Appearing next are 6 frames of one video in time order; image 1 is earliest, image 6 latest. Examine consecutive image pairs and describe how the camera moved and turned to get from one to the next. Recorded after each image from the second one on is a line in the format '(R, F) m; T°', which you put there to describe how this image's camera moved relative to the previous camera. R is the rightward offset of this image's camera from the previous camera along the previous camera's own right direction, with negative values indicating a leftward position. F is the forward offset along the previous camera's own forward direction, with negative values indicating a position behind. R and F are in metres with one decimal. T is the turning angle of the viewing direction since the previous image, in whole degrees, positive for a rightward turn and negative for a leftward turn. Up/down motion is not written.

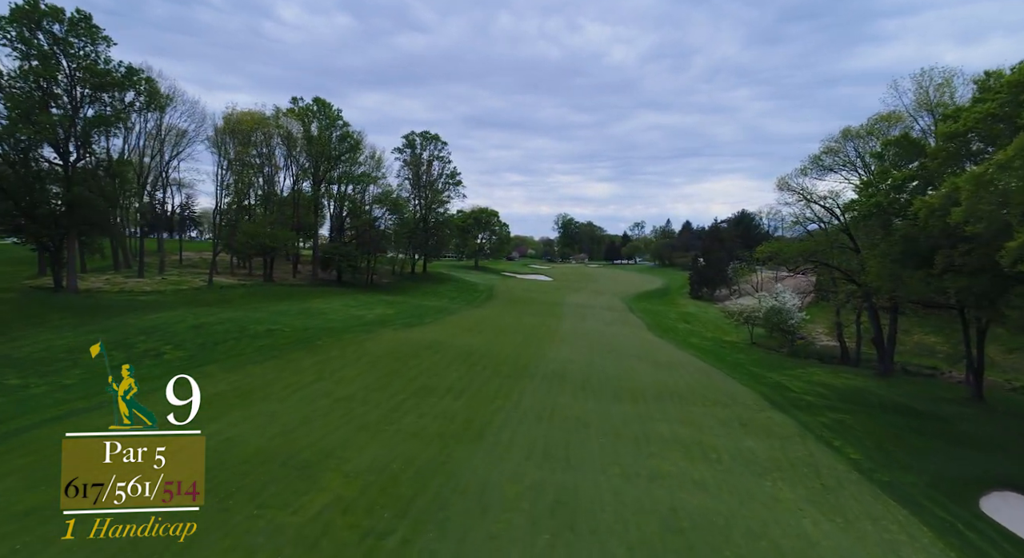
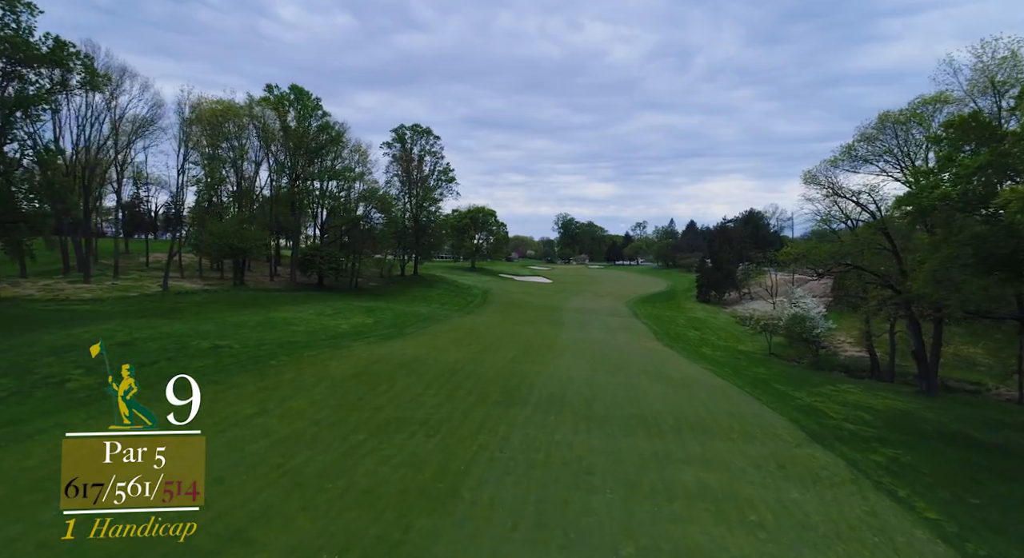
(+0.3, +2.8) m; 0°
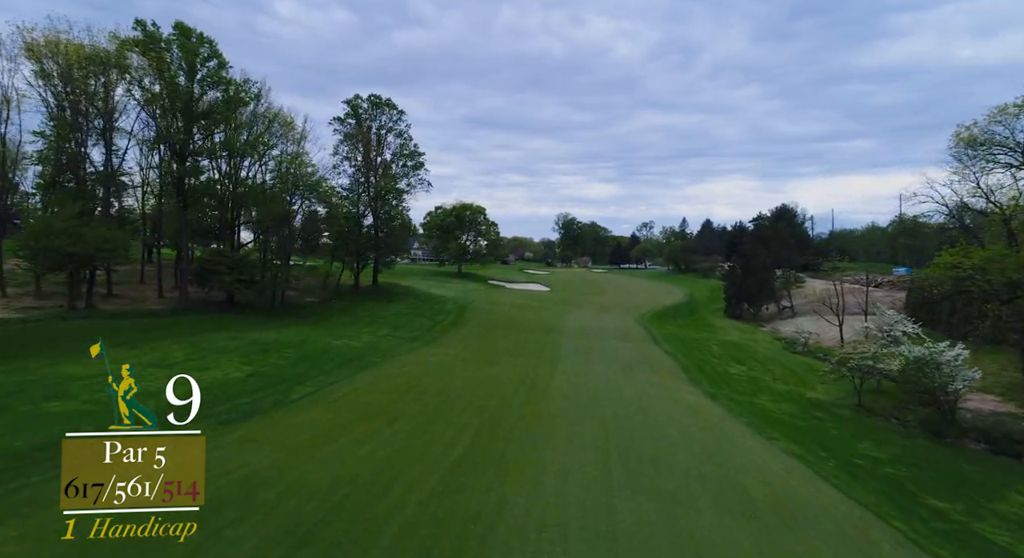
(+1.1, +9.1) m; 0°
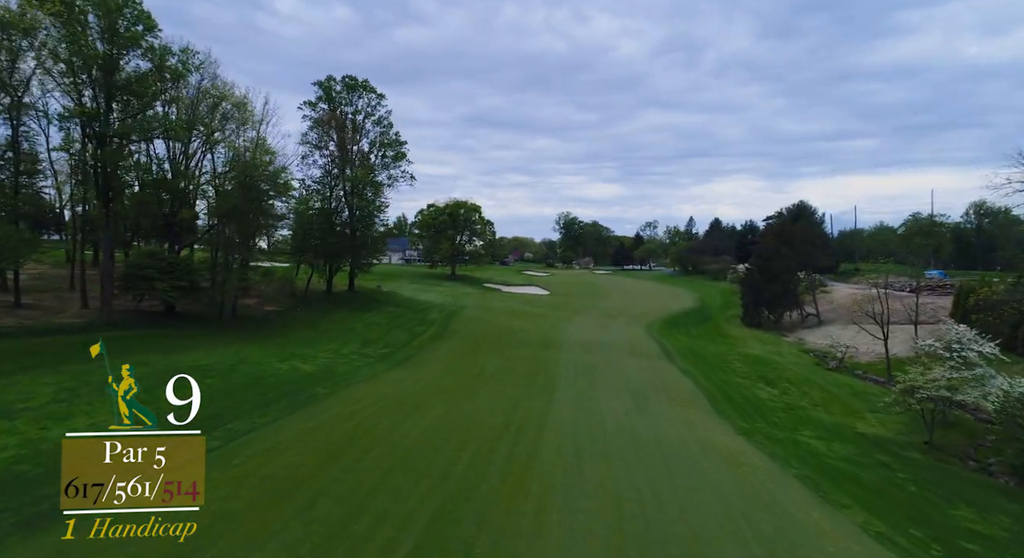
(+0.4, +3.9) m; 0°
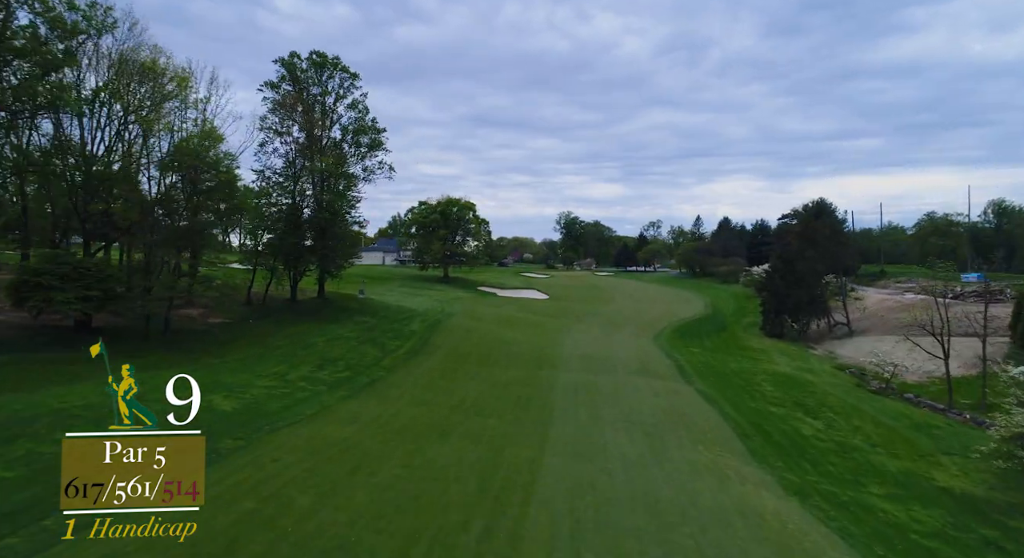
(+0.5, +3.9) m; 0°
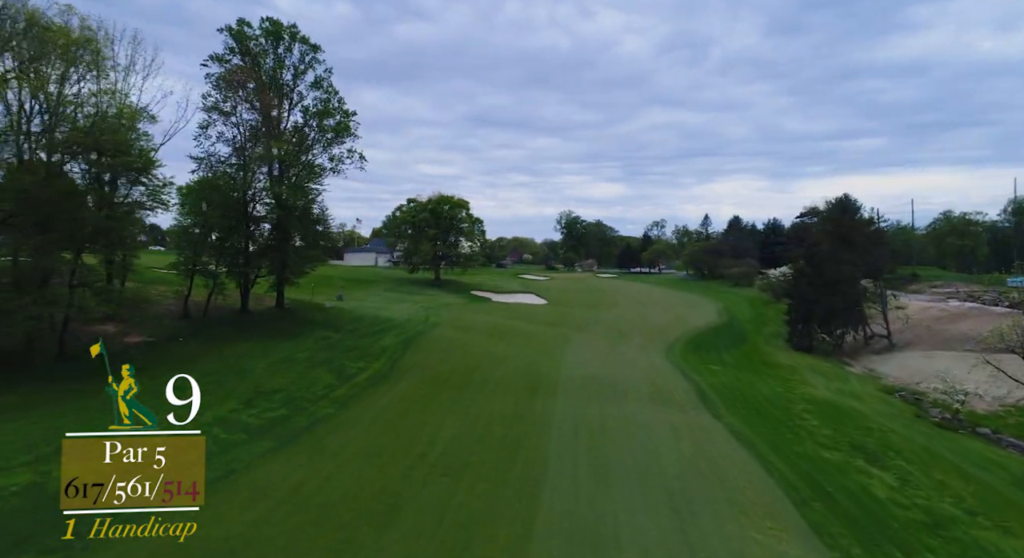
(+0.5, +4.0) m; 0°
